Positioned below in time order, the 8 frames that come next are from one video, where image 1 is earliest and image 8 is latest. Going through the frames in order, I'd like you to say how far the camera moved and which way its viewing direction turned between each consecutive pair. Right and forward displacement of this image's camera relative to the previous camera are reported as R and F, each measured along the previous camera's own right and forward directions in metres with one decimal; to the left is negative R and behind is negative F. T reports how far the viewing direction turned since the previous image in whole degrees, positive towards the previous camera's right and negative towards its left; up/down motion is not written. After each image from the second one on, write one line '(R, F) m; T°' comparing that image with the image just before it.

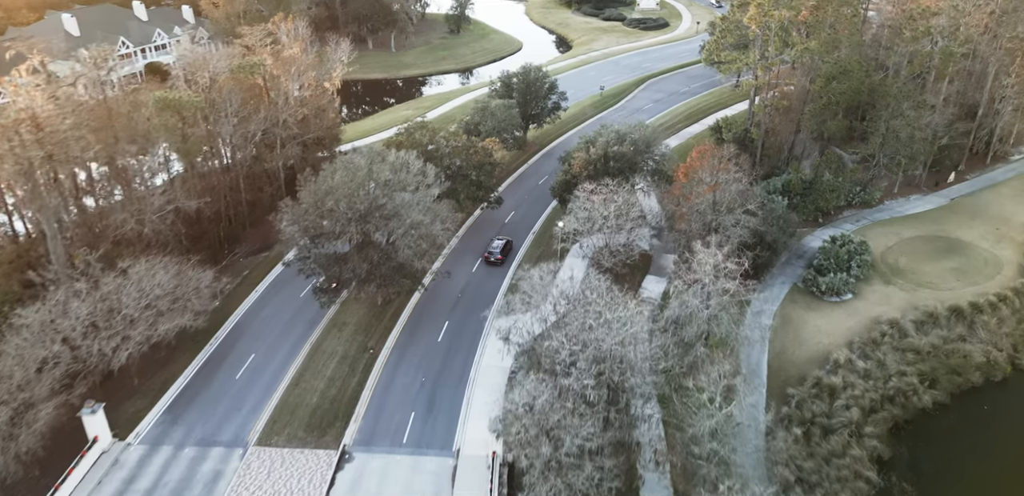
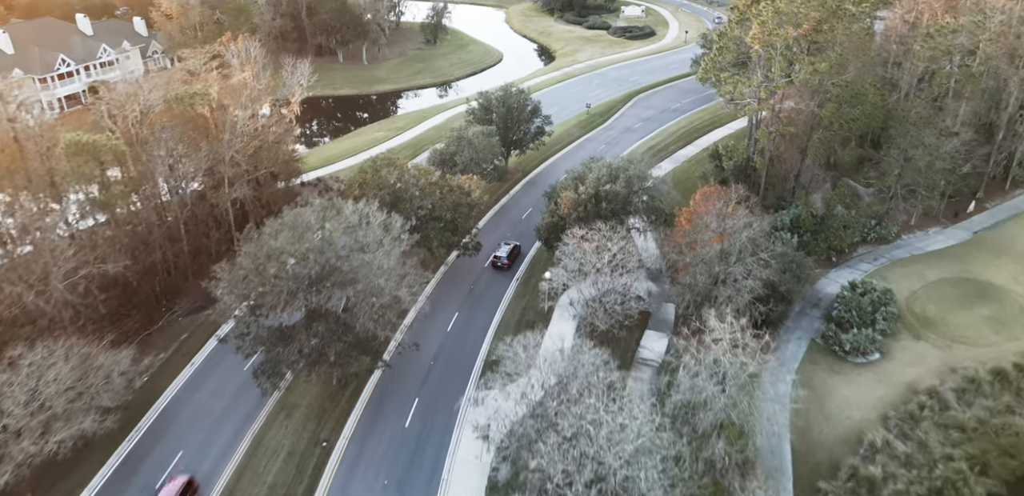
(+0.2, +5.0) m; +1°
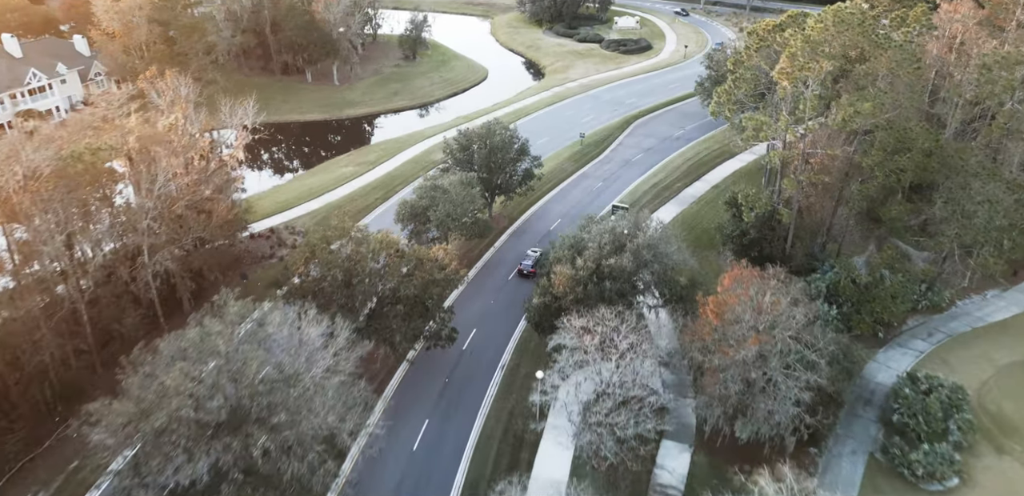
(+0.3, +7.0) m; +1°
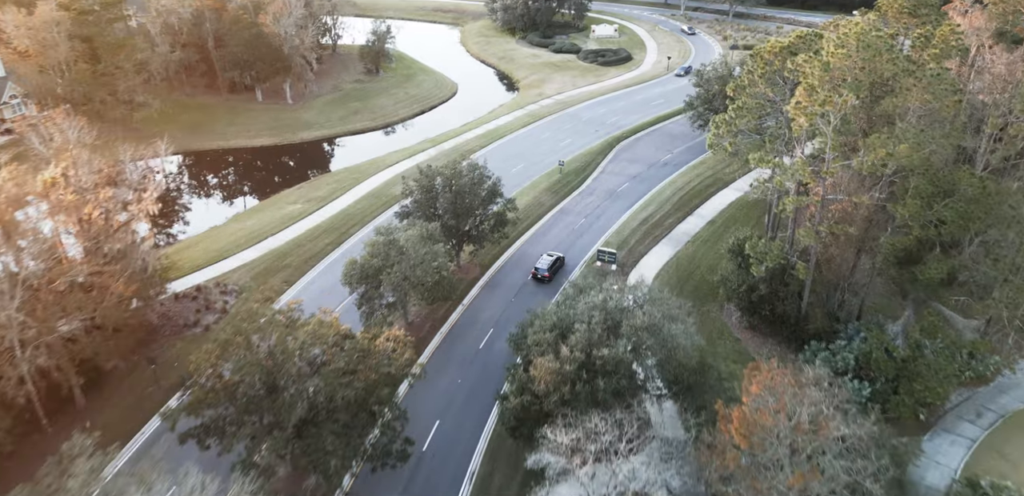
(+0.4, +6.1) m; +2°
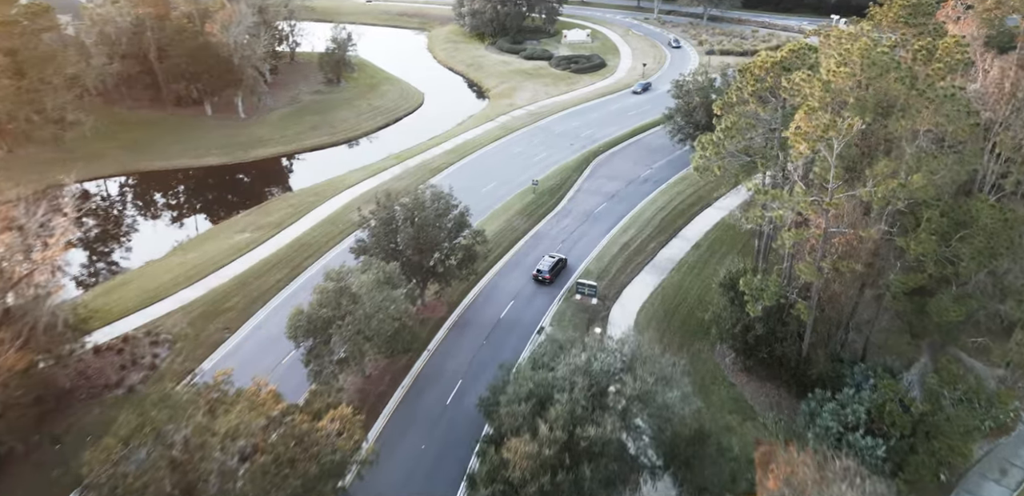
(+0.3, +3.8) m; +2°
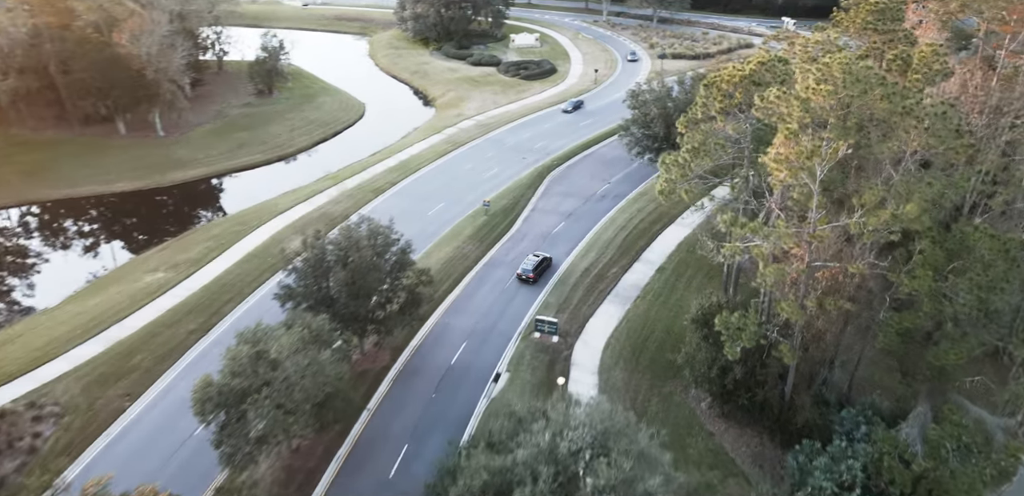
(+0.3, +3.8) m; +4°
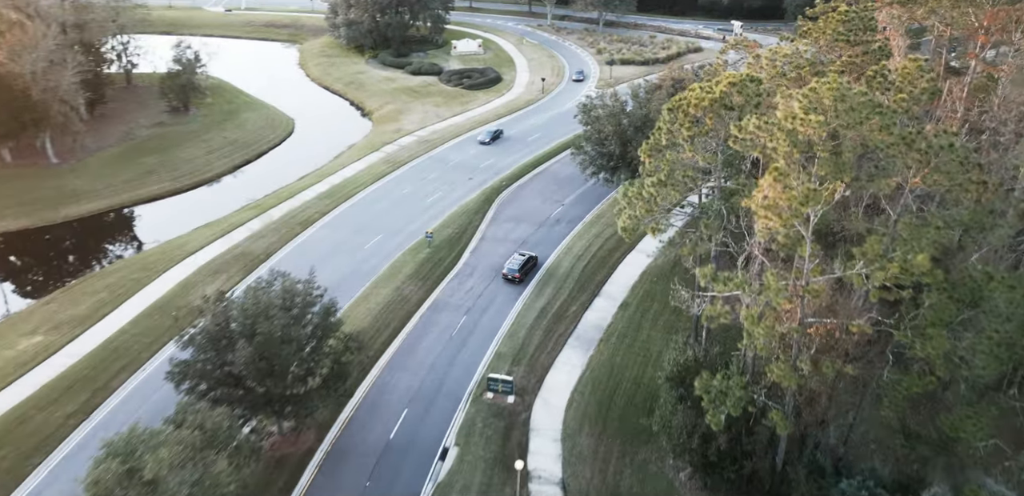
(+0.3, +4.4) m; +4°
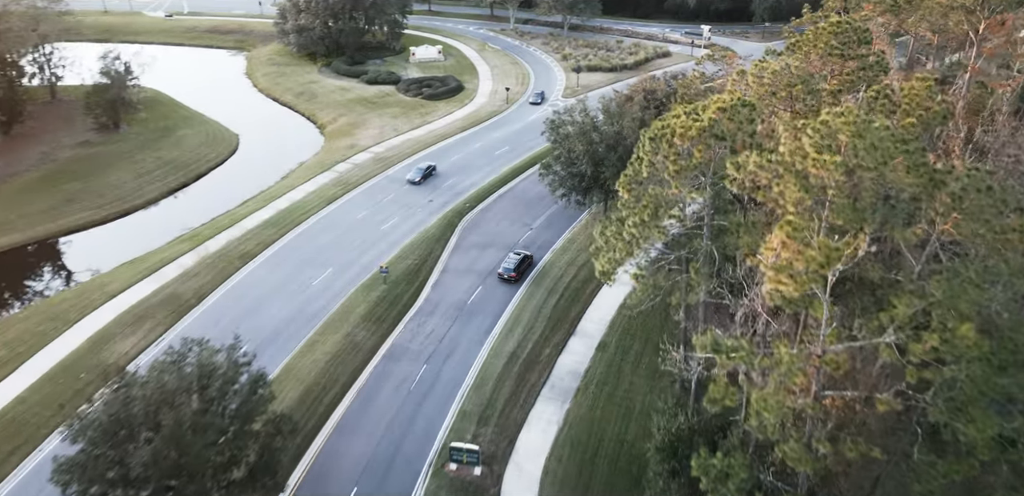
(+0.2, +3.8) m; +3°
